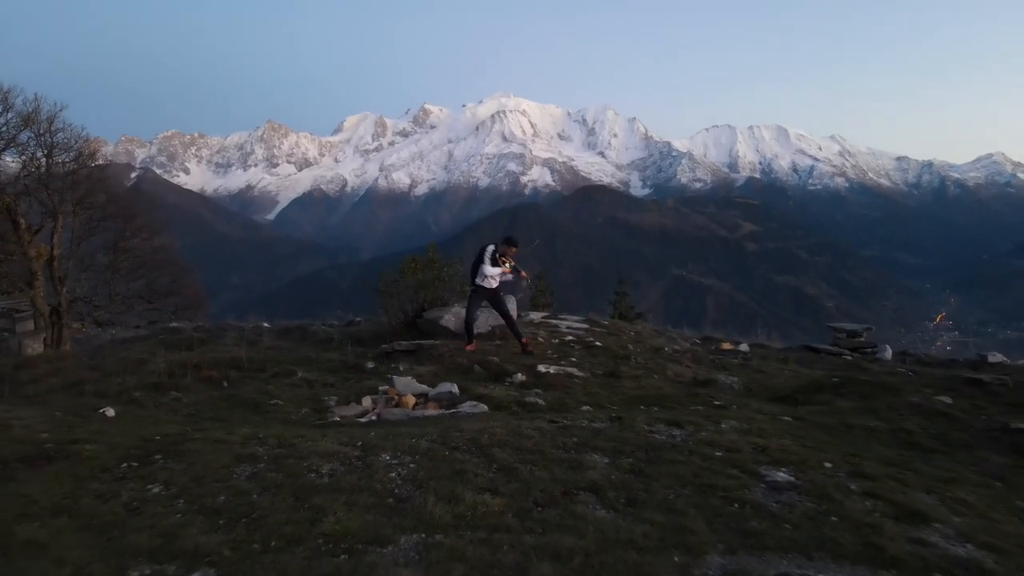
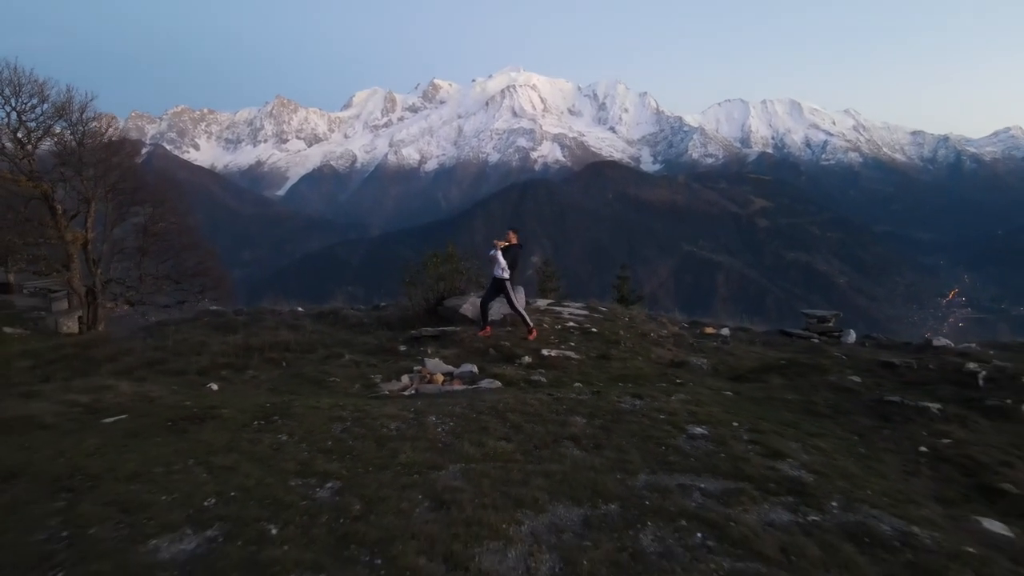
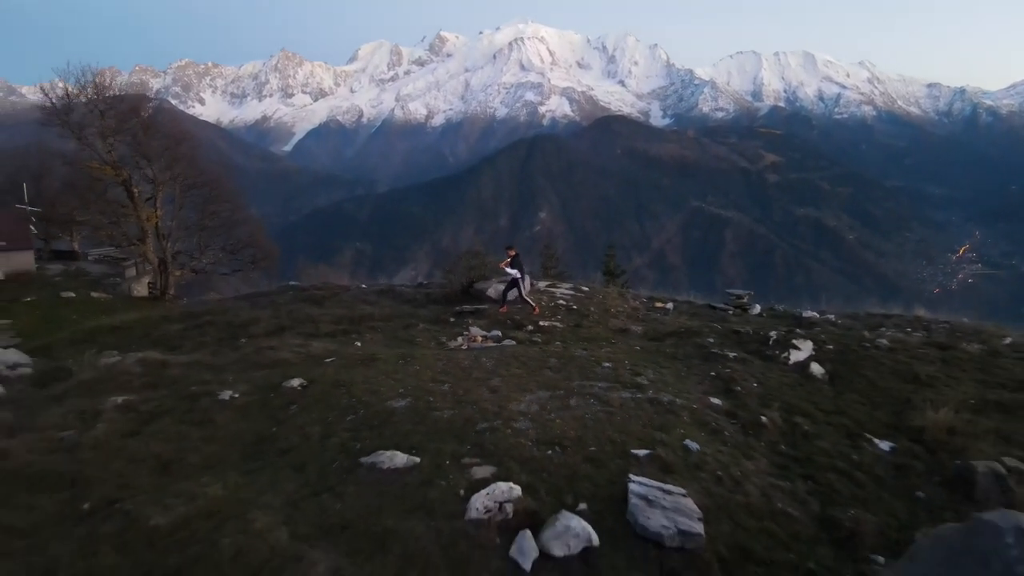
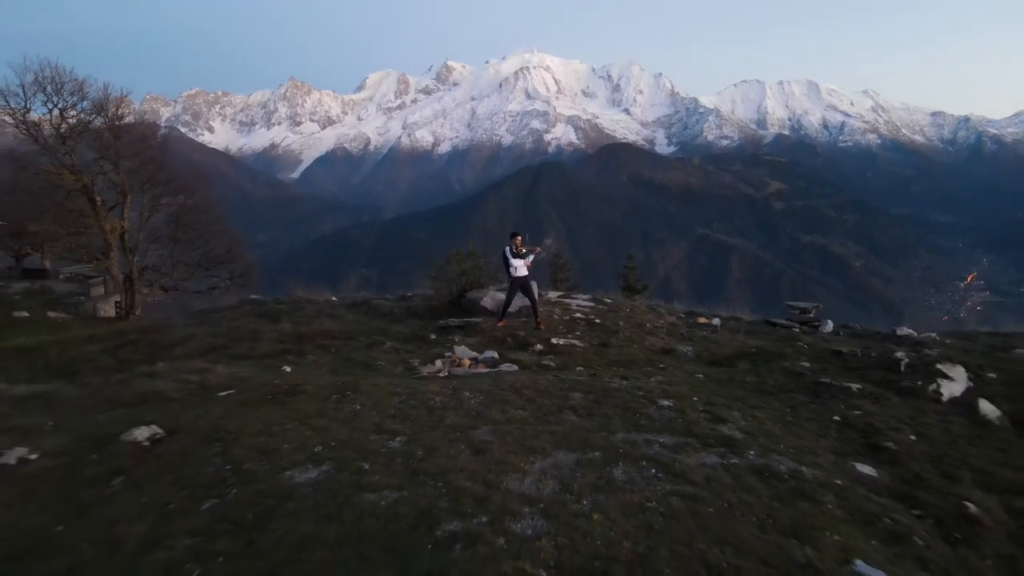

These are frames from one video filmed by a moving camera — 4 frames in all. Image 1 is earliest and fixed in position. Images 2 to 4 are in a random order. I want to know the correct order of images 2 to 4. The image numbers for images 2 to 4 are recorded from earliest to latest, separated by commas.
2, 4, 3
